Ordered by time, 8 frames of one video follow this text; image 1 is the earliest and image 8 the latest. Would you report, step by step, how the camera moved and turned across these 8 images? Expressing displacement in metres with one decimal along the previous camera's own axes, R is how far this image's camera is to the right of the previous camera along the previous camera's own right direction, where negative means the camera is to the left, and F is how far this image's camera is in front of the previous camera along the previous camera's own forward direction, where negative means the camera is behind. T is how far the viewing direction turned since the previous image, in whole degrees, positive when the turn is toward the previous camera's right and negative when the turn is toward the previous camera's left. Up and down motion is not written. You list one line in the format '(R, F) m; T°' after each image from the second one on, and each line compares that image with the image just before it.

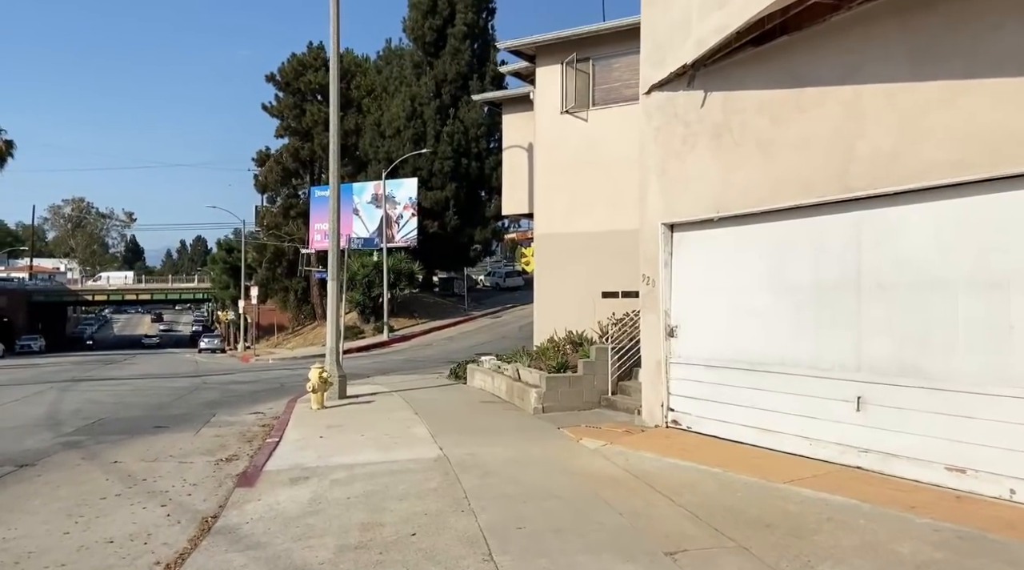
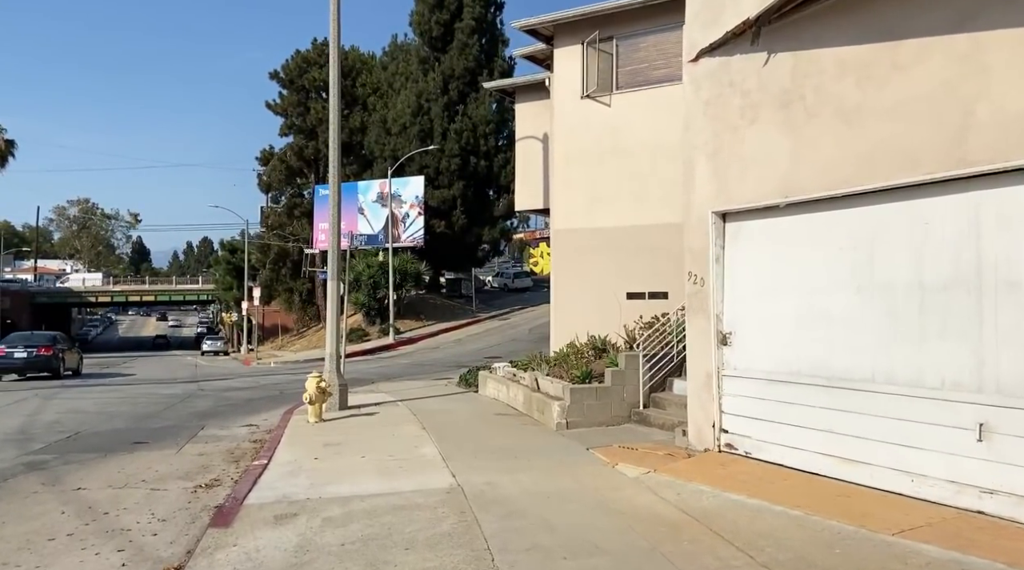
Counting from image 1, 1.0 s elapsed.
(-0.2, +1.4) m; 0°
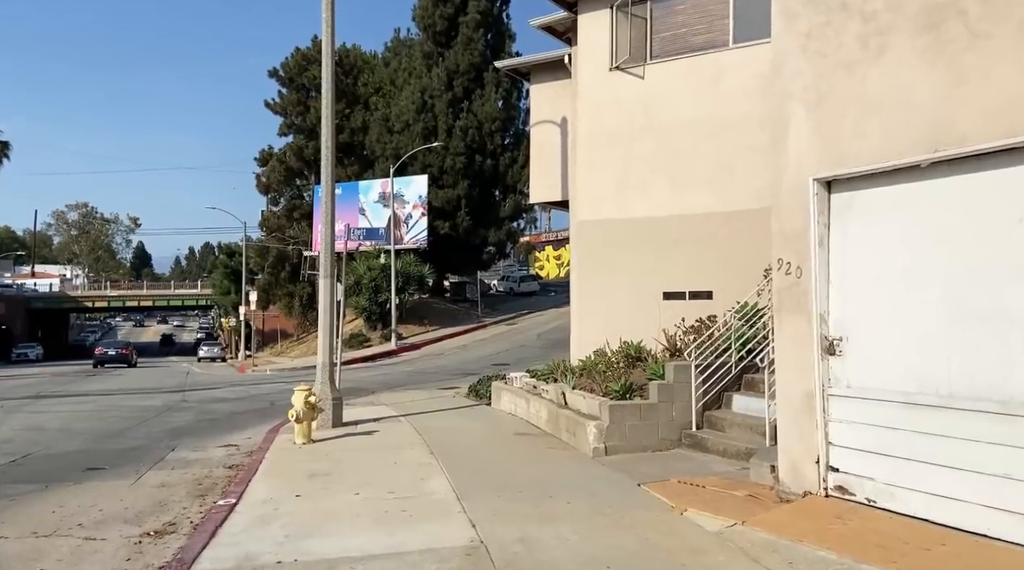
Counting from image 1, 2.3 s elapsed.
(-0.3, +2.0) m; 0°
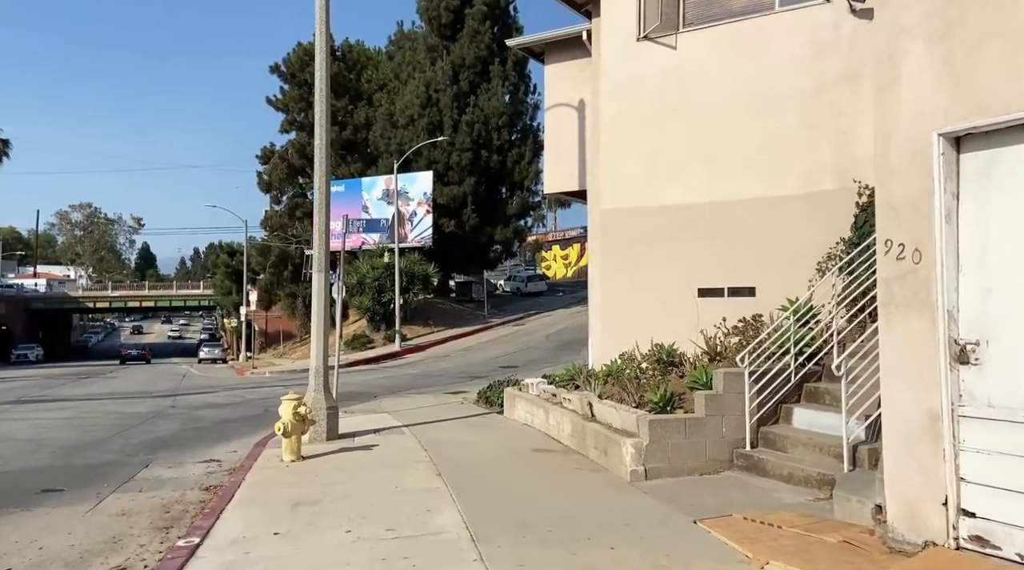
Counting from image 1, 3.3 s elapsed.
(-0.2, +1.4) m; 0°
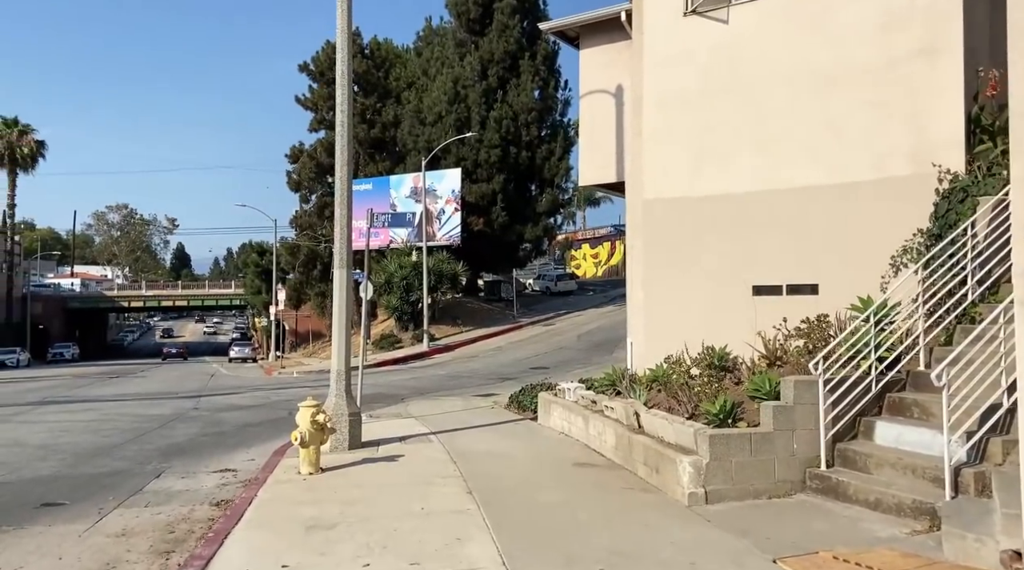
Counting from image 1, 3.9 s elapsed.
(-0.1, +0.9) m; -2°
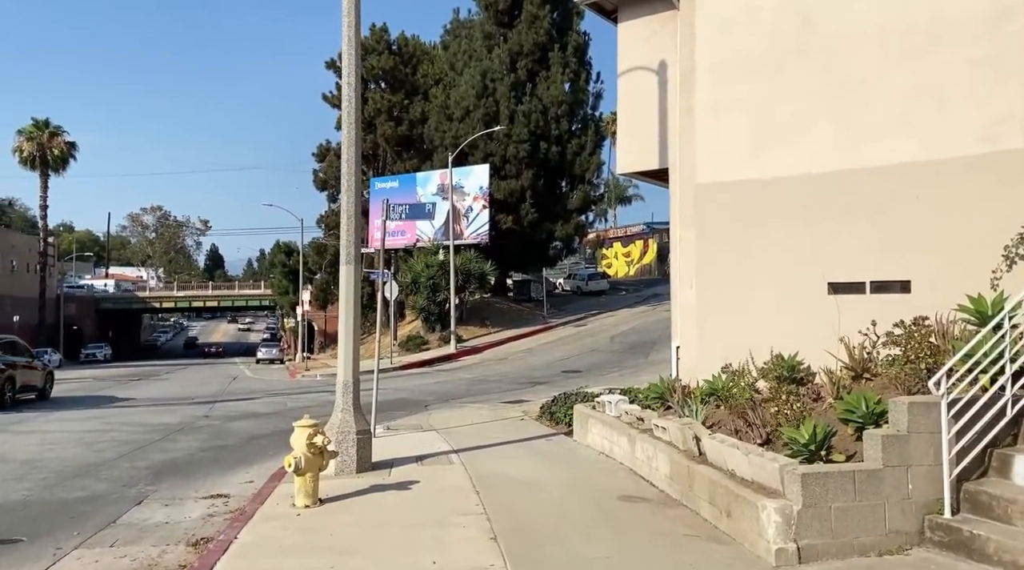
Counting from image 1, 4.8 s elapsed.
(0.0, +1.5) m; -2°
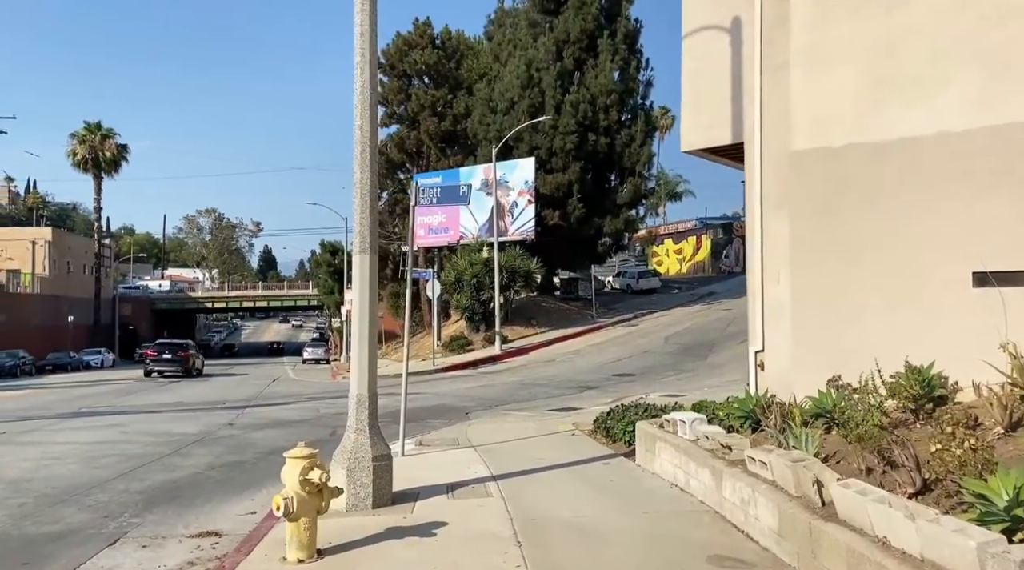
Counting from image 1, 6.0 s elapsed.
(0.0, +1.8) m; -3°
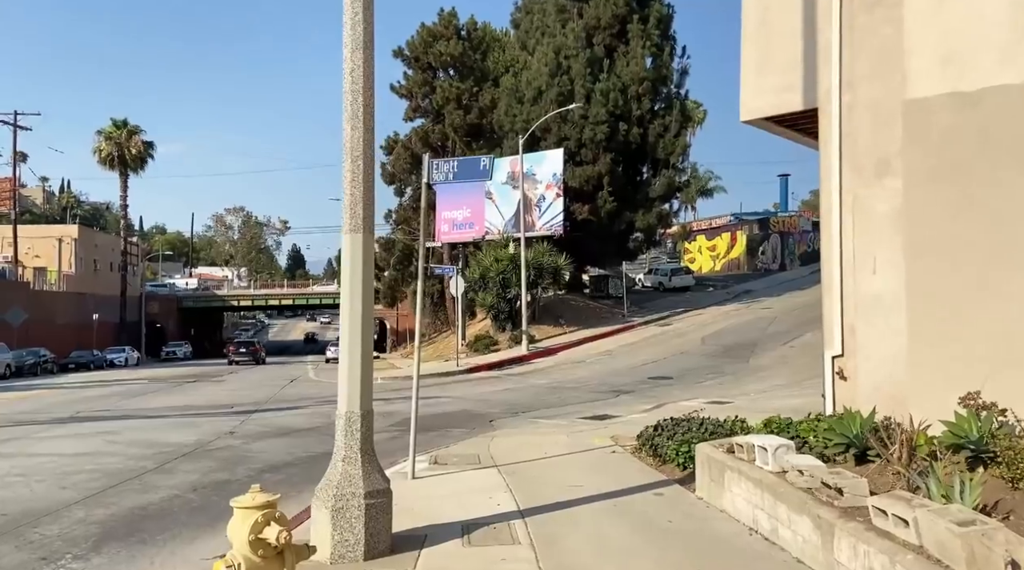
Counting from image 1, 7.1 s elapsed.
(0.0, +1.8) m; -2°
